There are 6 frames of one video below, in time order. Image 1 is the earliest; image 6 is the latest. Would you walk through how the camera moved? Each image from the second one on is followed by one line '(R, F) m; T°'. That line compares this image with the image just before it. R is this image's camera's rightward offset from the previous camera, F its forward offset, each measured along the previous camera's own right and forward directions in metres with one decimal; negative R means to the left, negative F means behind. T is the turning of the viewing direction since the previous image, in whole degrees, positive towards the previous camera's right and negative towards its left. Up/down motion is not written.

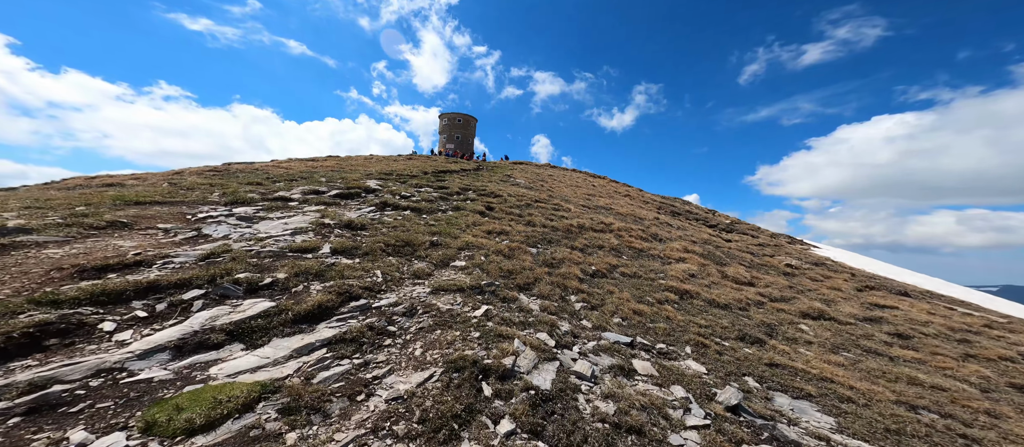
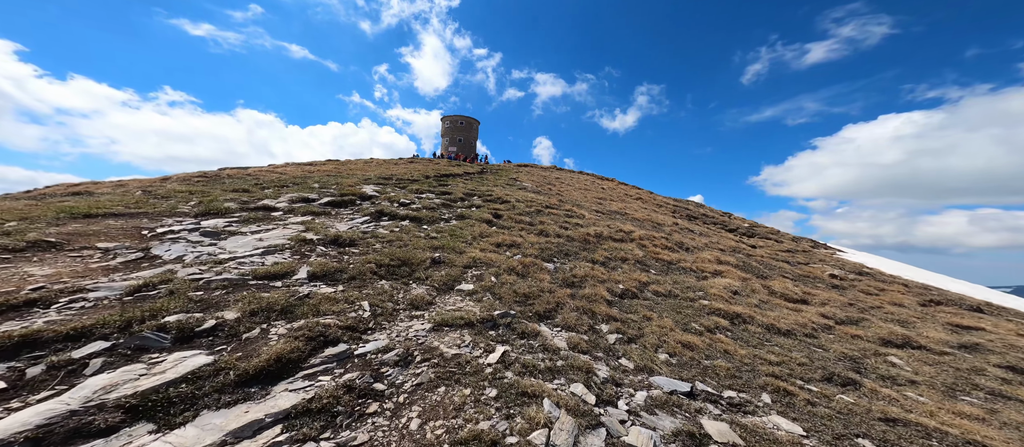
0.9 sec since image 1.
(-0.5, +2.3) m; -1°
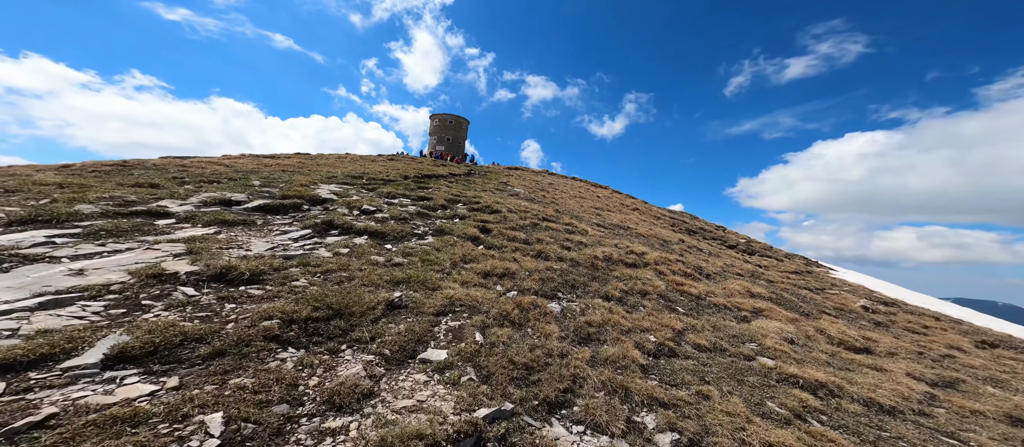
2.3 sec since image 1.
(-0.4, +4.0) m; +3°
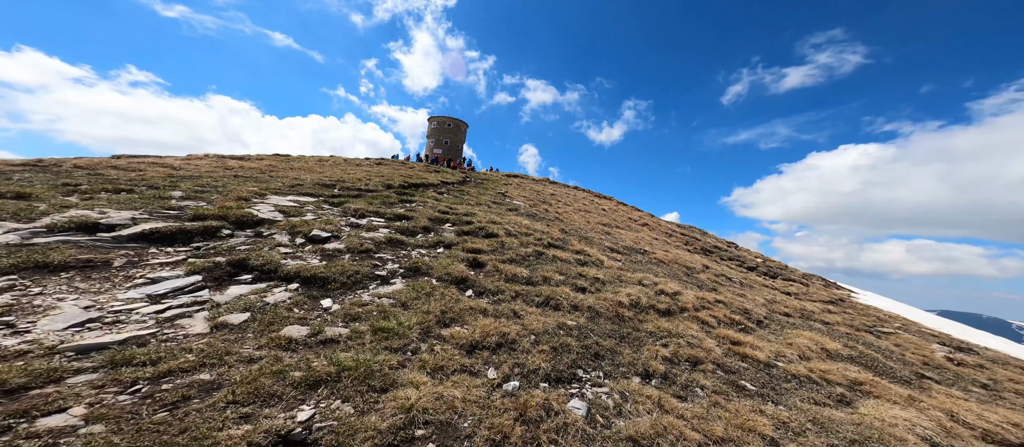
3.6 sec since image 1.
(-0.1, +3.9) m; 0°
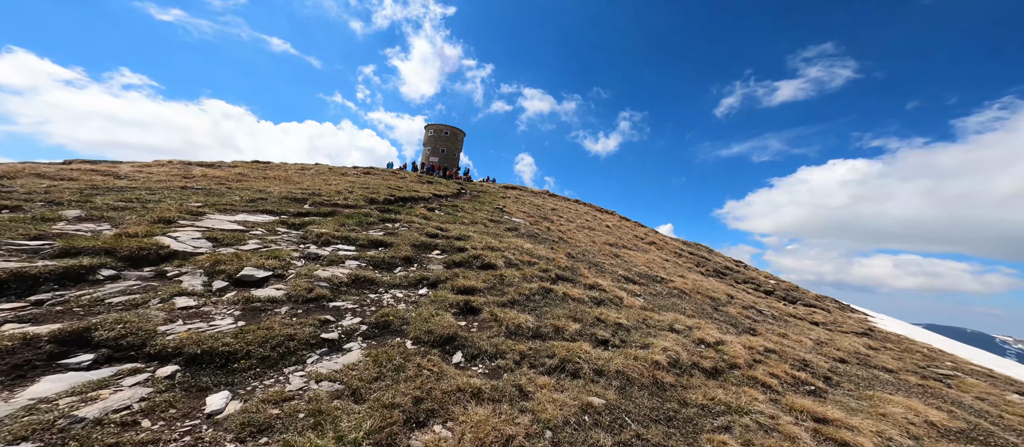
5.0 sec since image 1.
(-0.3, +2.8) m; +1°
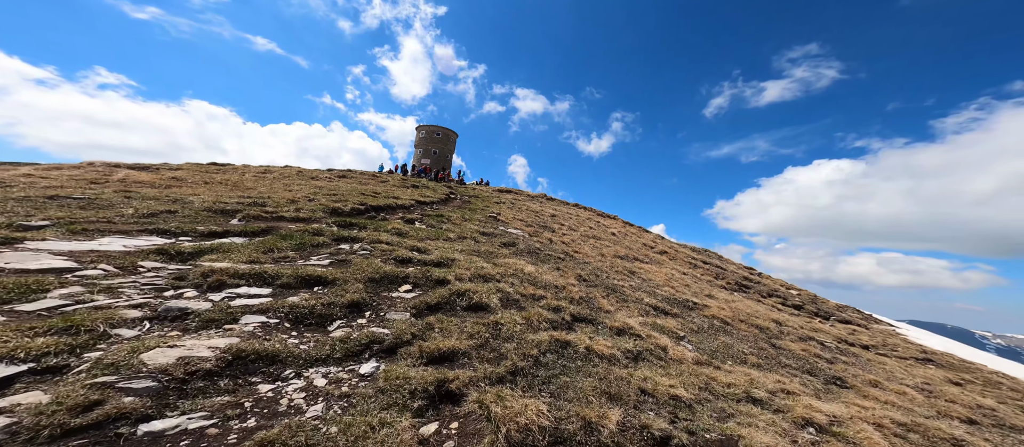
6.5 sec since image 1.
(-0.2, +3.8) m; +1°
